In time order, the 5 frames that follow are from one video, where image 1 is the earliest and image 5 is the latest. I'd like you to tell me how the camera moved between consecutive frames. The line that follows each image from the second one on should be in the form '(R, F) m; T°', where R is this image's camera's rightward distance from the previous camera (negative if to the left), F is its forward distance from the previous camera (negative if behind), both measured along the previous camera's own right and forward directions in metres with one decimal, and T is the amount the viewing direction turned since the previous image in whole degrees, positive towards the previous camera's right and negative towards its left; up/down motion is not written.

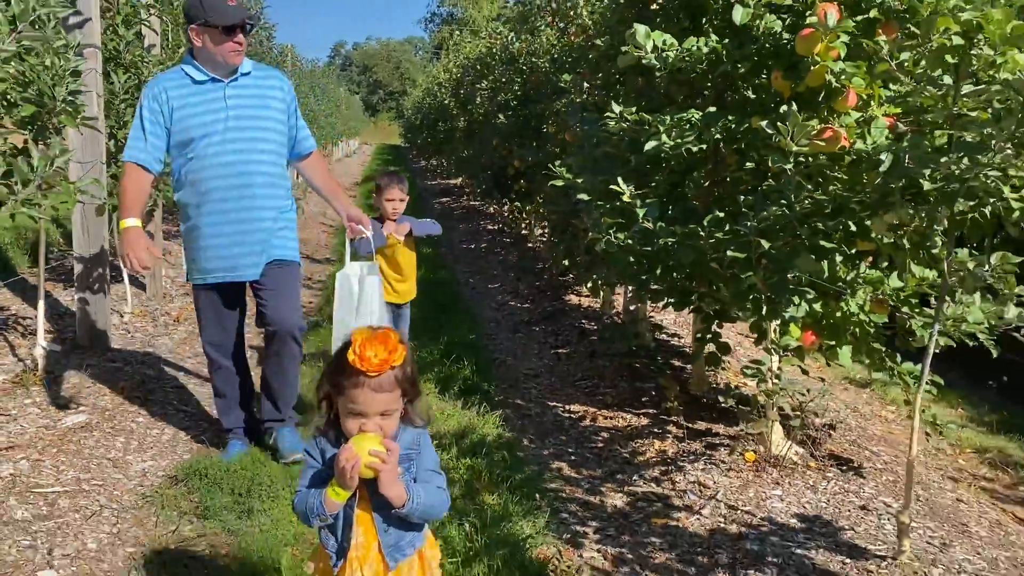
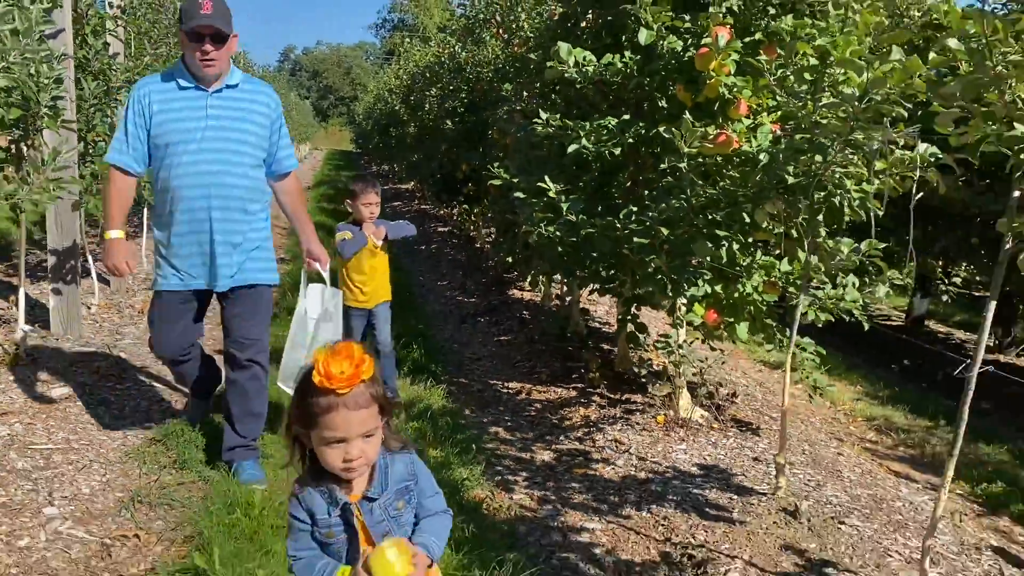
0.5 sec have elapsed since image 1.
(+0.1, -0.7) m; +3°
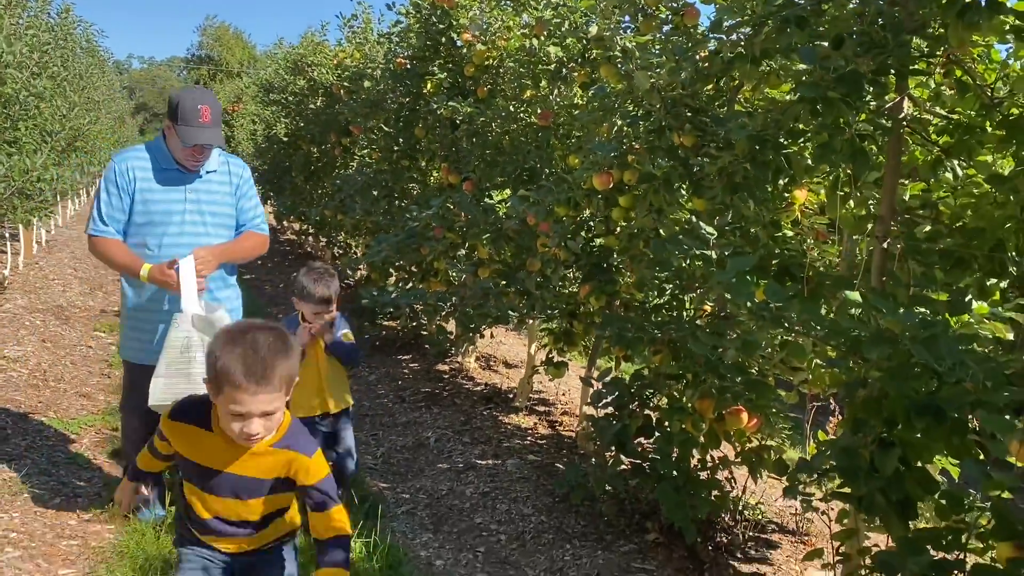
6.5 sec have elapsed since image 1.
(+1.5, -1.9) m; -12°
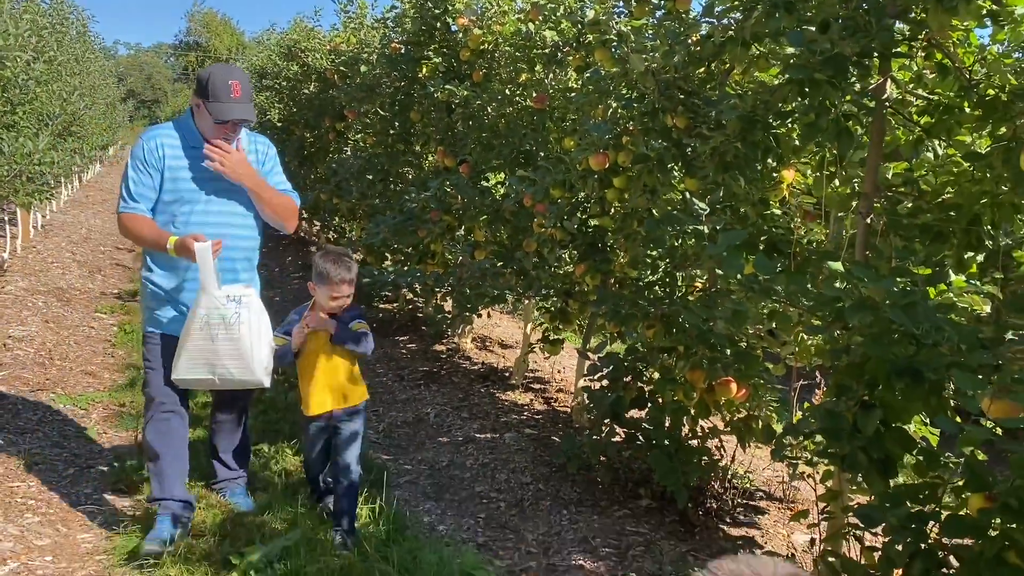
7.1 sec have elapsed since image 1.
(0.0, -0.1) m; +1°
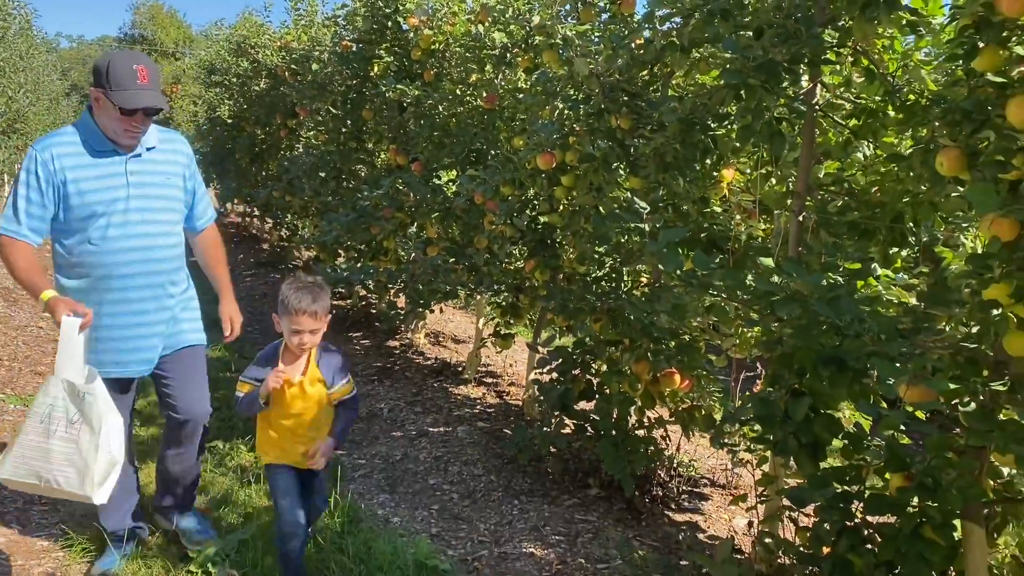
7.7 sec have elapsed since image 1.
(0.0, -0.1) m; +3°
